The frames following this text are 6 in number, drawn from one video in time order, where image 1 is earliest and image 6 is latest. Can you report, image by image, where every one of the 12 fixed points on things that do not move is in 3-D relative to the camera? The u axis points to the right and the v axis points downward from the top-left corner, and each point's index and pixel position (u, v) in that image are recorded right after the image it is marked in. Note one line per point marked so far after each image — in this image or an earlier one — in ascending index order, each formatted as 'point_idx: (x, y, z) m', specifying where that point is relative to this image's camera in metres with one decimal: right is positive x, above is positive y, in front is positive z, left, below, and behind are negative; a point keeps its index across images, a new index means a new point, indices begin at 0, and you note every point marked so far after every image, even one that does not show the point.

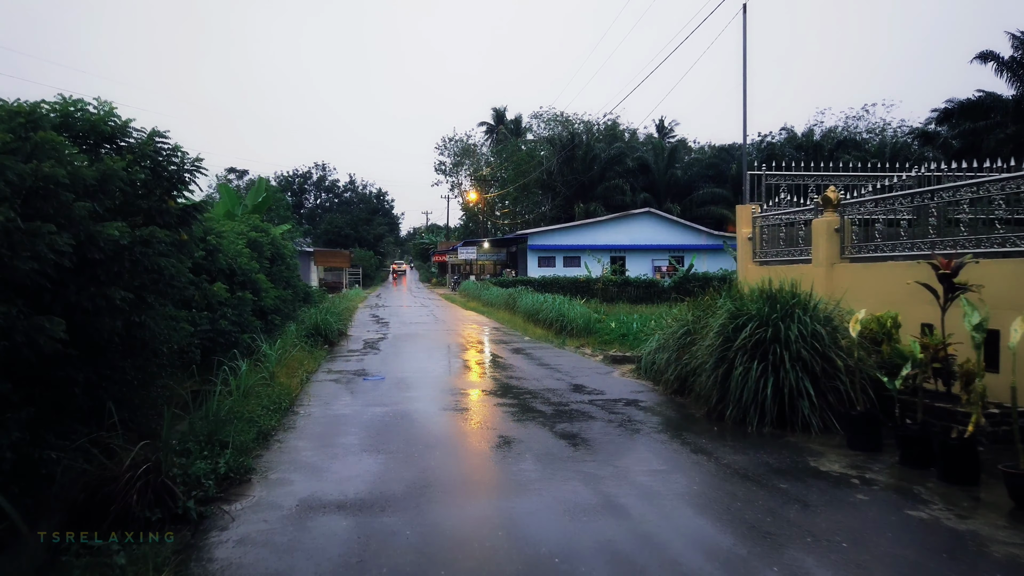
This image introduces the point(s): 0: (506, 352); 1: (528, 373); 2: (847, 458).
0: (-0.1, -1.2, +13.1) m
1: (+0.2, -1.2, +10.0) m
2: (+2.4, -1.2, +5.1) m
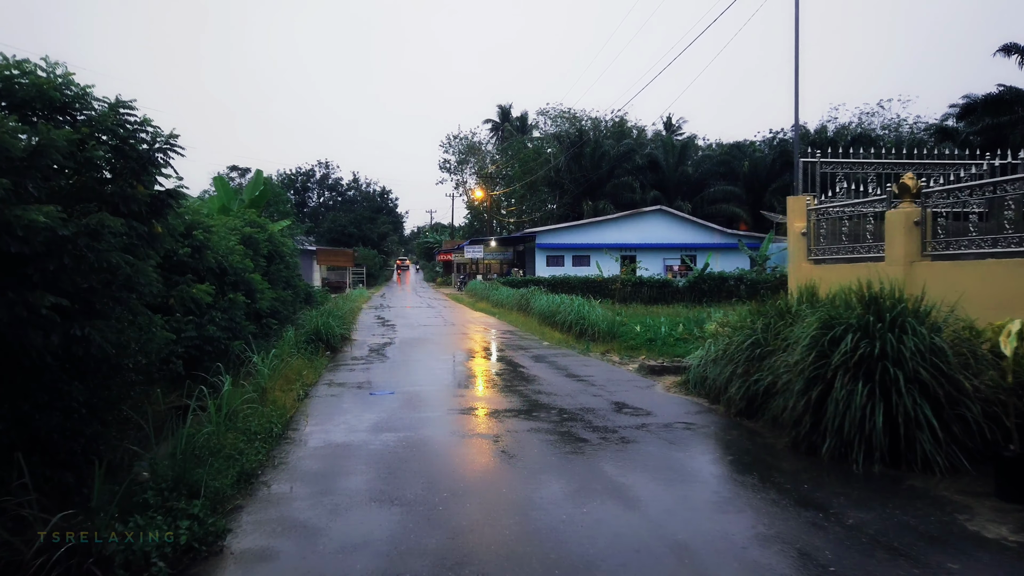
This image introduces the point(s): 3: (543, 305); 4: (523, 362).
0: (+0.2, -1.2, +11.9) m
1: (+0.5, -1.2, +8.7) m
2: (+2.7, -1.2, +3.9) m
3: (+0.8, -0.4, +19.5) m
4: (+0.2, -1.2, +11.6) m
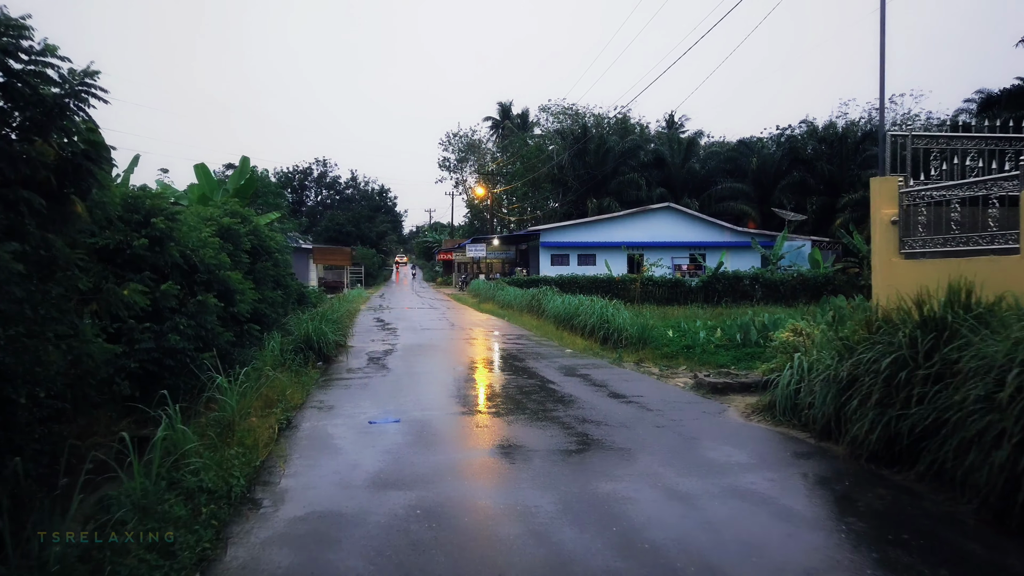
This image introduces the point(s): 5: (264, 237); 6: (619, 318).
0: (+0.5, -1.2, +10.2) m
1: (+0.9, -1.2, +7.0) m
2: (+3.0, -1.2, +2.1) m
3: (+1.1, -0.4, +17.7) m
4: (+0.5, -1.2, +9.8) m
5: (-4.4, +0.9, +13.0) m
6: (+2.1, -0.6, +14.1) m
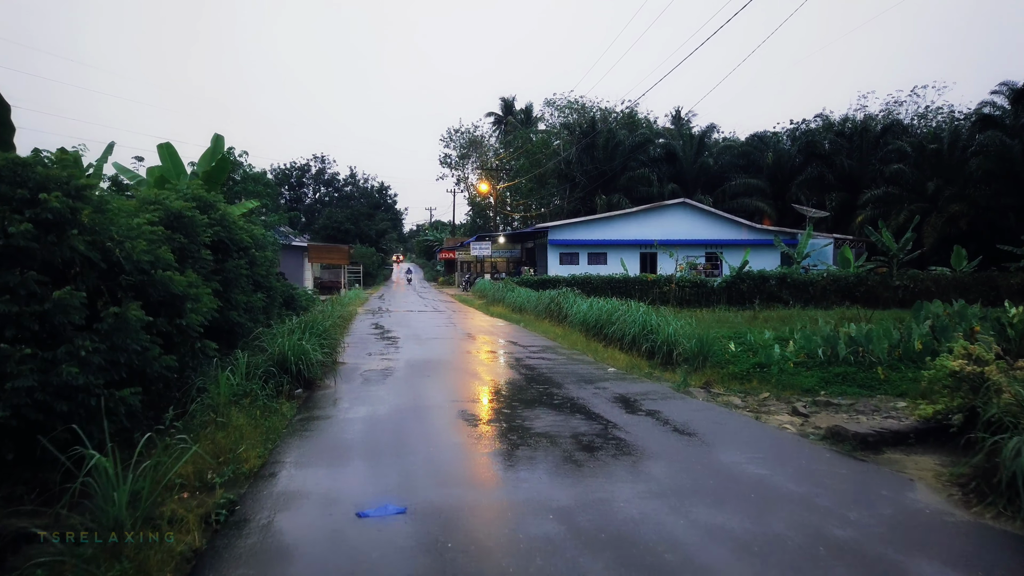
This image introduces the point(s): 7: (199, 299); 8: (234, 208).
0: (+1.0, -1.2, +7.7) m
1: (+1.3, -1.3, +4.5) m
2: (+3.4, -1.3, -0.3) m
3: (+1.6, -0.5, +15.2) m
4: (+0.9, -1.2, +7.3) m
5: (-4.0, +0.8, +10.5) m
6: (+2.5, -0.6, +11.6) m
7: (-3.2, -0.1, +7.3) m
8: (-4.6, +1.4, +12.1) m
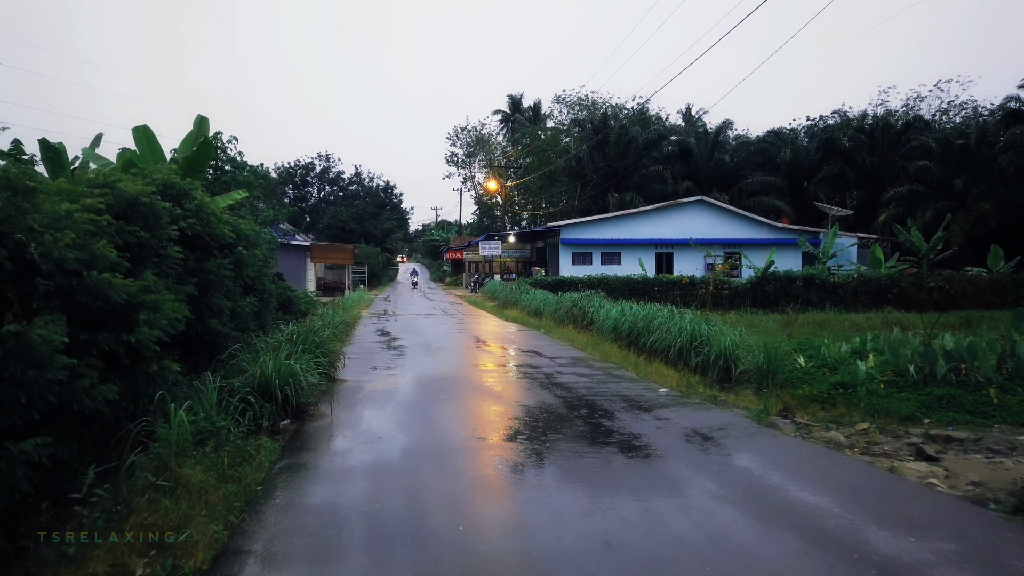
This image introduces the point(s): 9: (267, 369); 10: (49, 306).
0: (+1.3, -1.3, +6.0) m
1: (+1.6, -1.3, +2.8) m
2: (+3.8, -1.3, -2.1) m
3: (+2.0, -0.5, +13.5) m
4: (+1.3, -1.3, +5.6) m
5: (-3.6, +0.8, +8.8) m
6: (+2.9, -0.7, +9.9) m
7: (-2.8, -0.2, +5.6) m
8: (-4.2, +1.3, +10.5) m
9: (-2.3, -0.8, +6.8) m
10: (-3.1, -0.1, +4.8) m
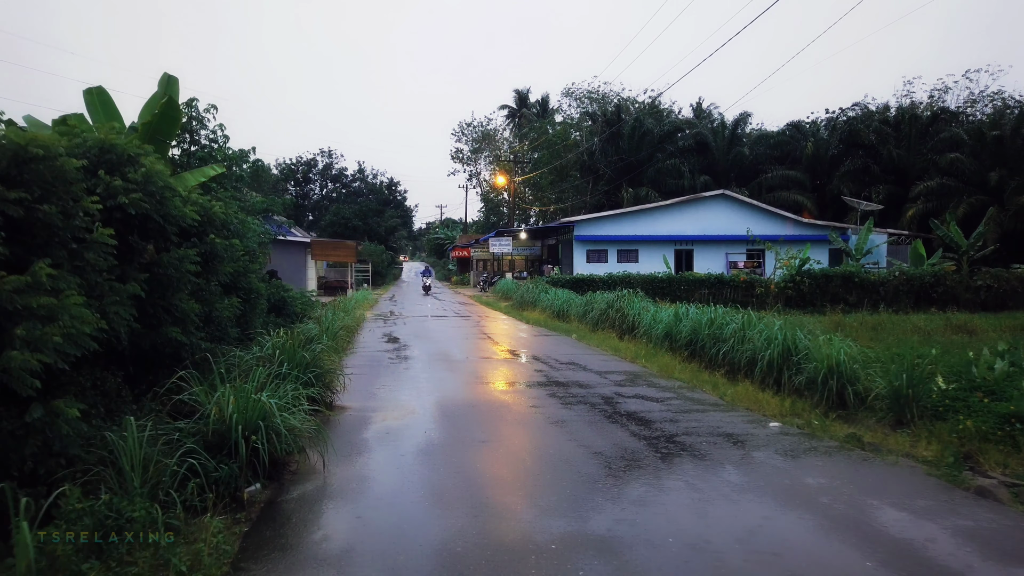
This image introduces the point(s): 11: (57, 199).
0: (+1.8, -1.3, +3.7) m
1: (+2.1, -1.3, +0.6) m
2: (+4.2, -1.3, -4.3) m
3: (+2.5, -0.5, +11.3) m
4: (+1.8, -1.3, +3.4) m
5: (-3.1, +0.8, +6.6) m
6: (+3.4, -0.7, +7.6) m
7: (-2.3, -0.2, +3.4) m
8: (-3.7, +1.3, +8.3) m
9: (-1.8, -0.8, +4.6) m
10: (-2.6, -0.1, +2.6) m
11: (-2.9, +0.6, +4.5) m
